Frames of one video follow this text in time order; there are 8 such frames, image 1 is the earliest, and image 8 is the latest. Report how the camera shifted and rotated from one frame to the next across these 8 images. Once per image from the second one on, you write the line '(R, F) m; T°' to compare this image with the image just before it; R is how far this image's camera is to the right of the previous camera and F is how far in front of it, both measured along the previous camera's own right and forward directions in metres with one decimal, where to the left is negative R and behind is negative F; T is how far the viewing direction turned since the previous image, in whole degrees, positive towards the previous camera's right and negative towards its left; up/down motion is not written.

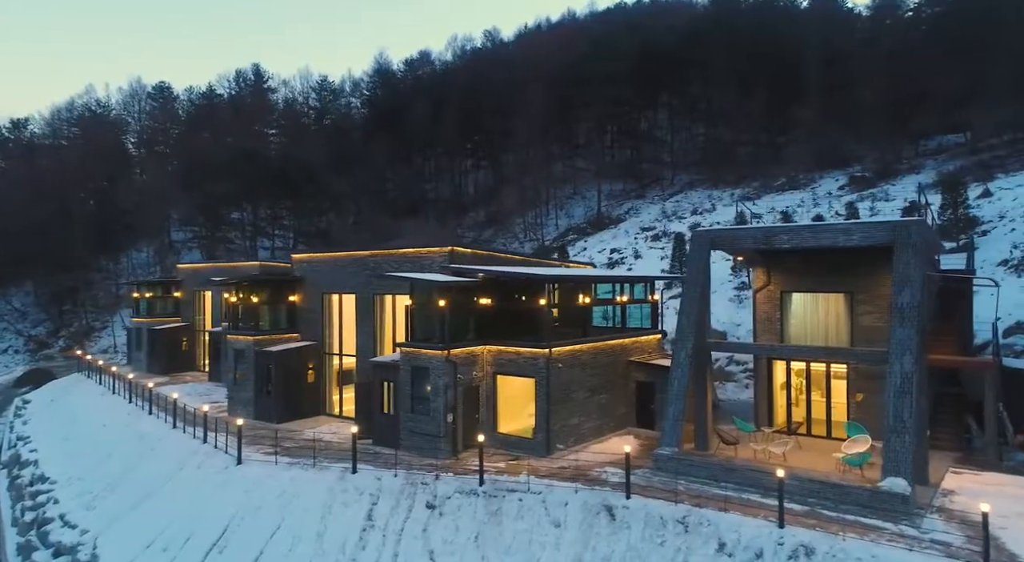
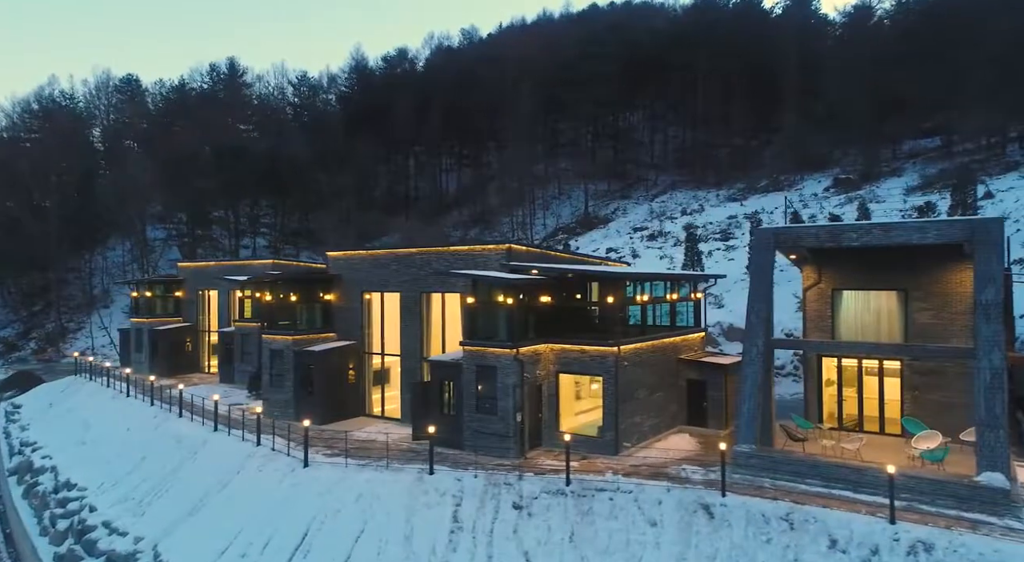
(-2.9, +0.3) m; +3°
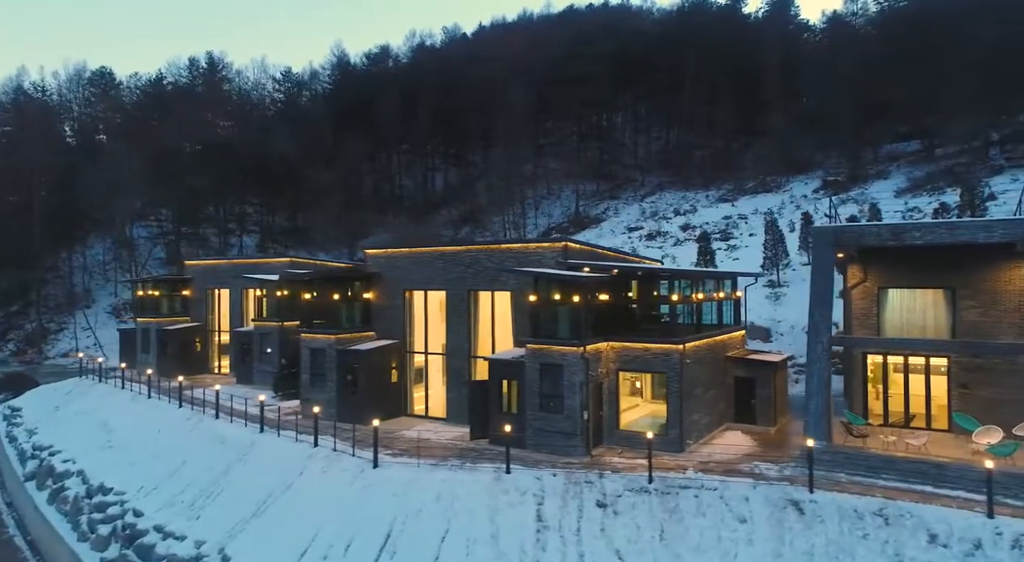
(-2.7, +0.2) m; +3°
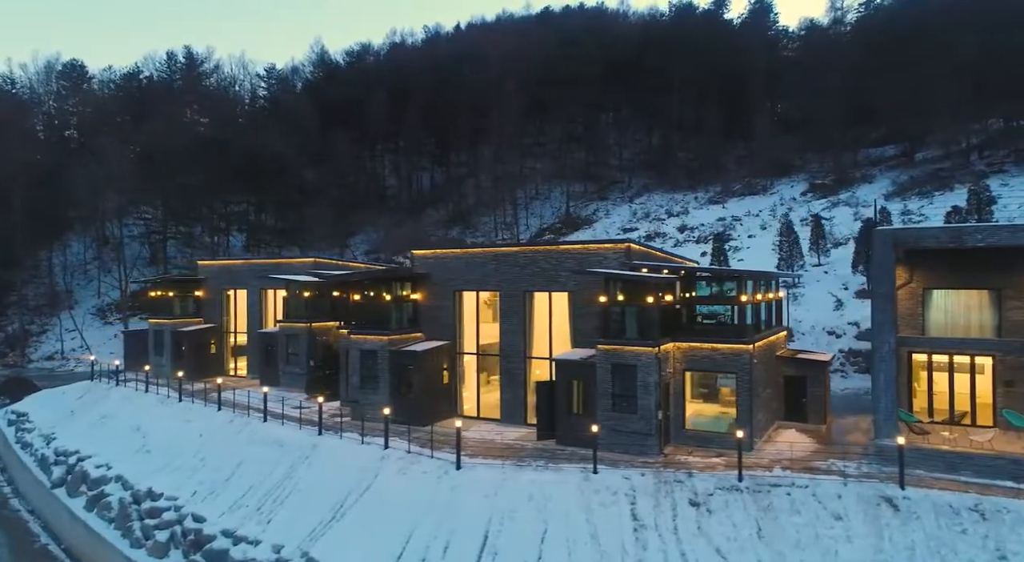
(-3.0, +0.1) m; +3°
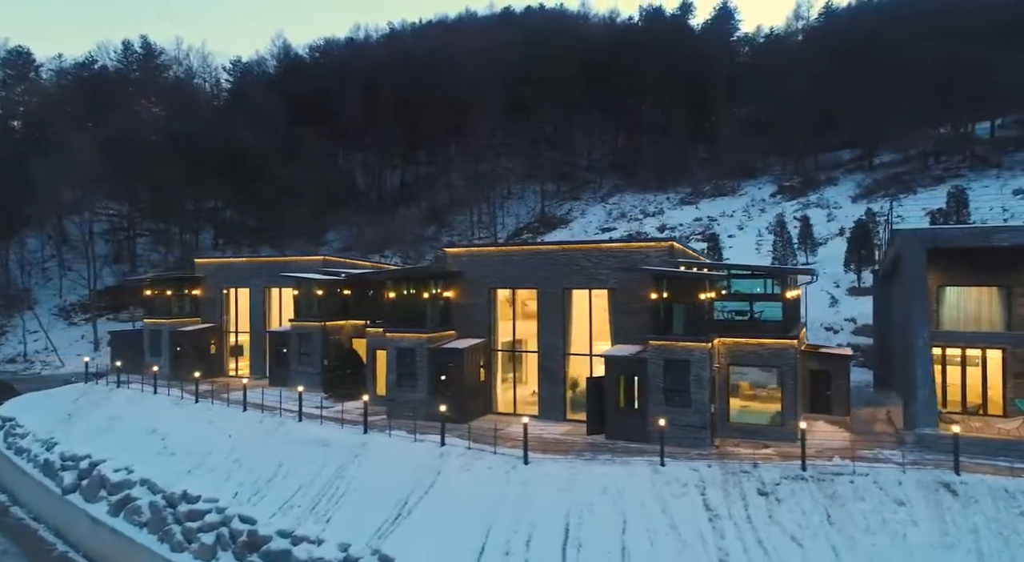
(-3.0, -0.1) m; +4°
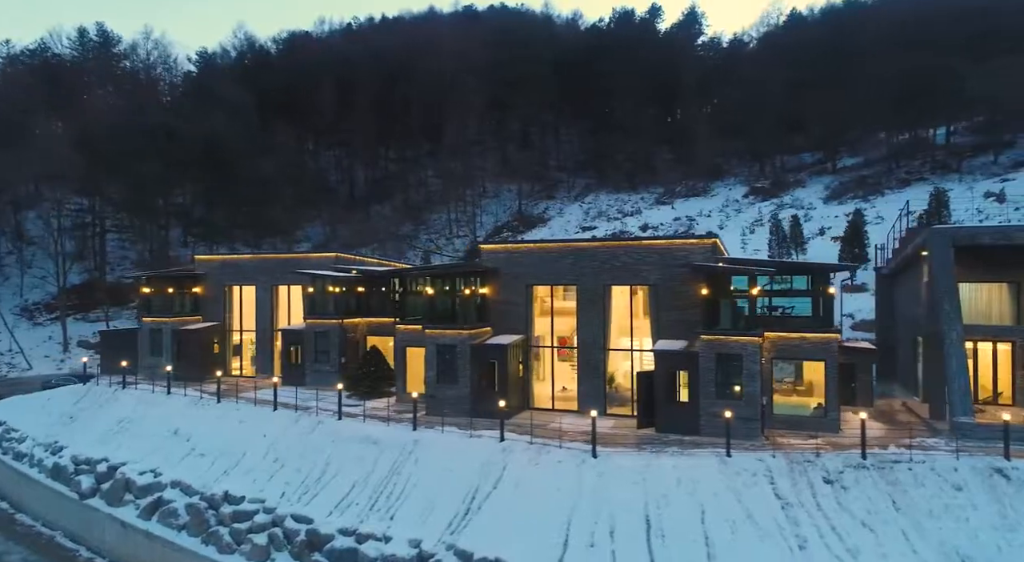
(-3.1, 0.0) m; +4°
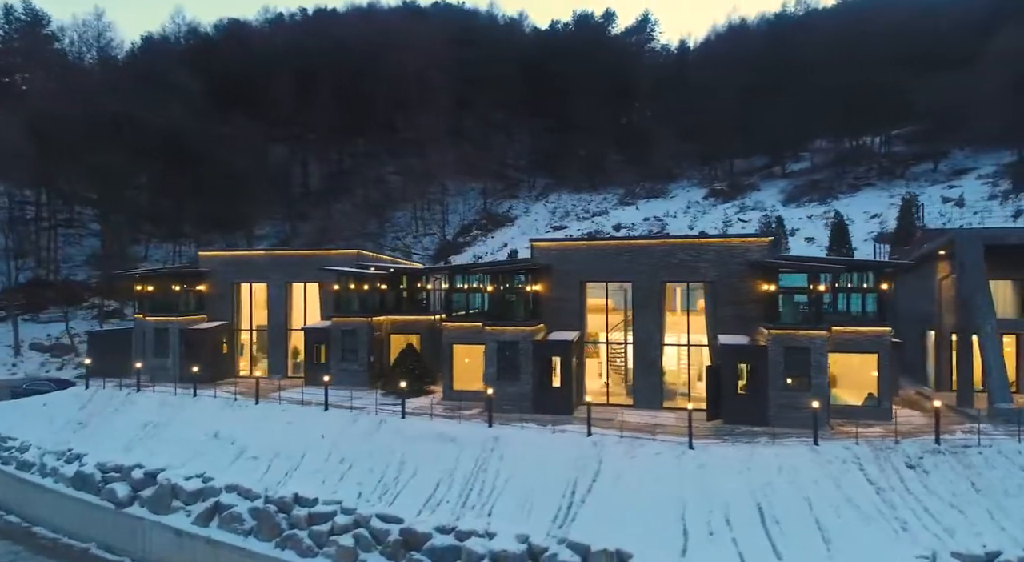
(-4.6, +0.1) m; +6°
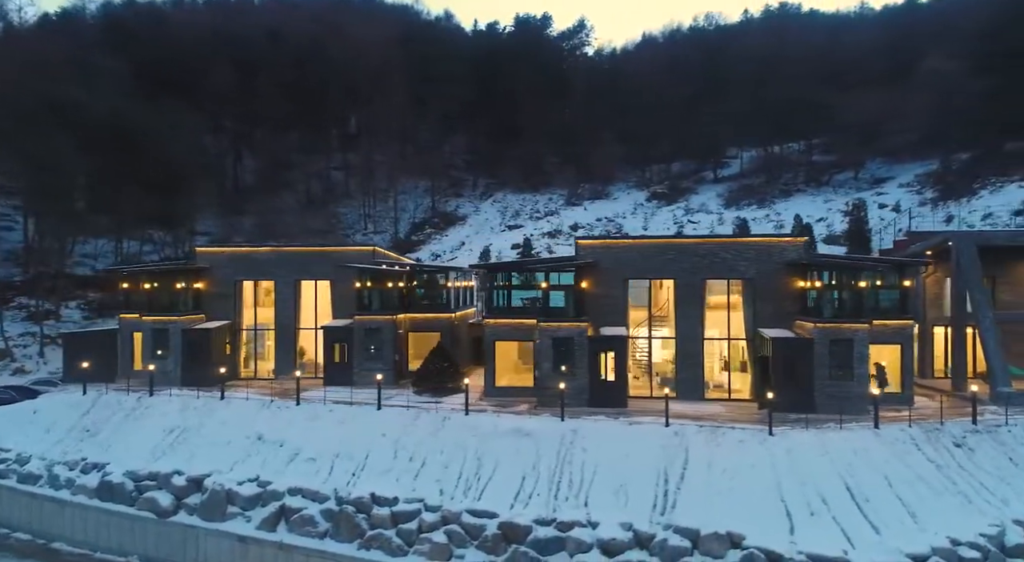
(-5.2, 0.0) m; +8°
